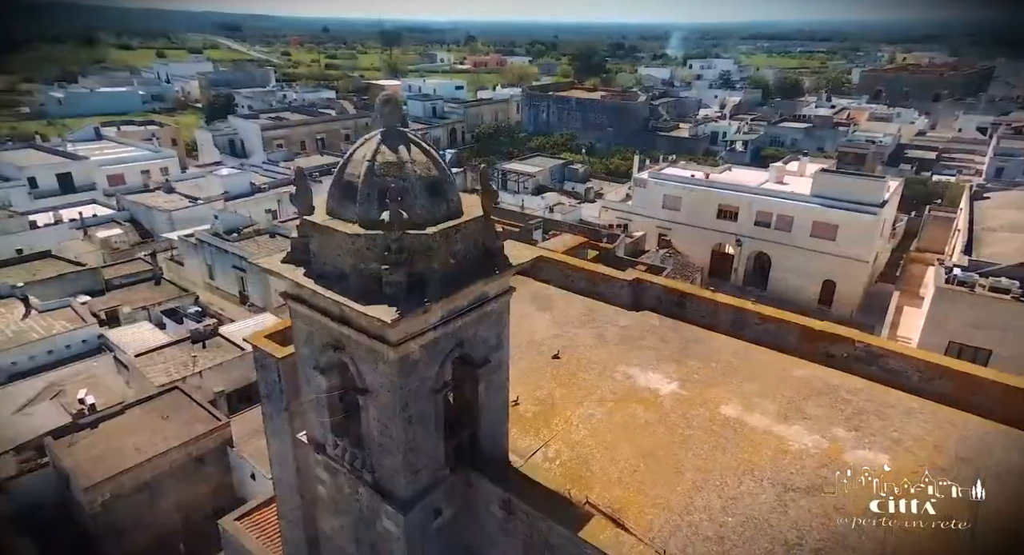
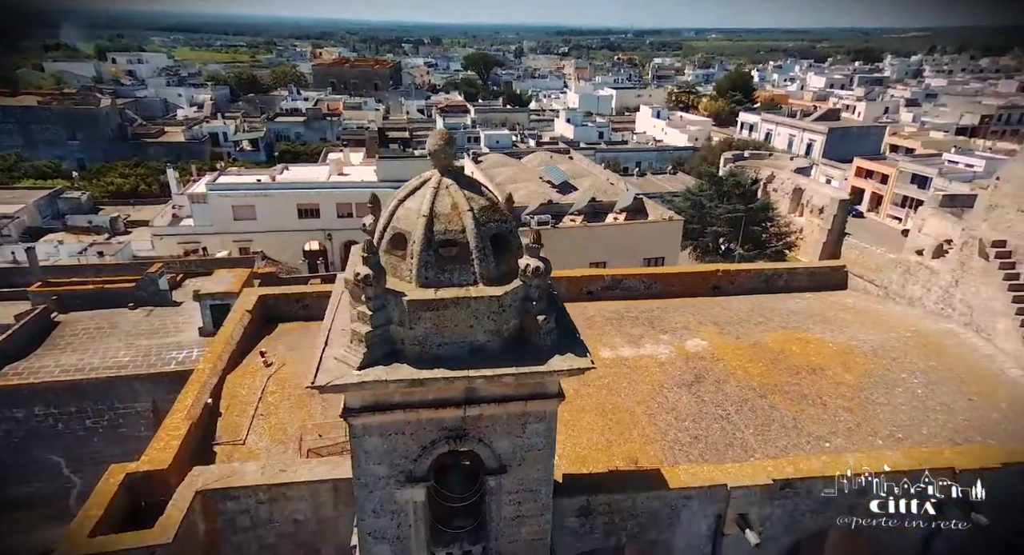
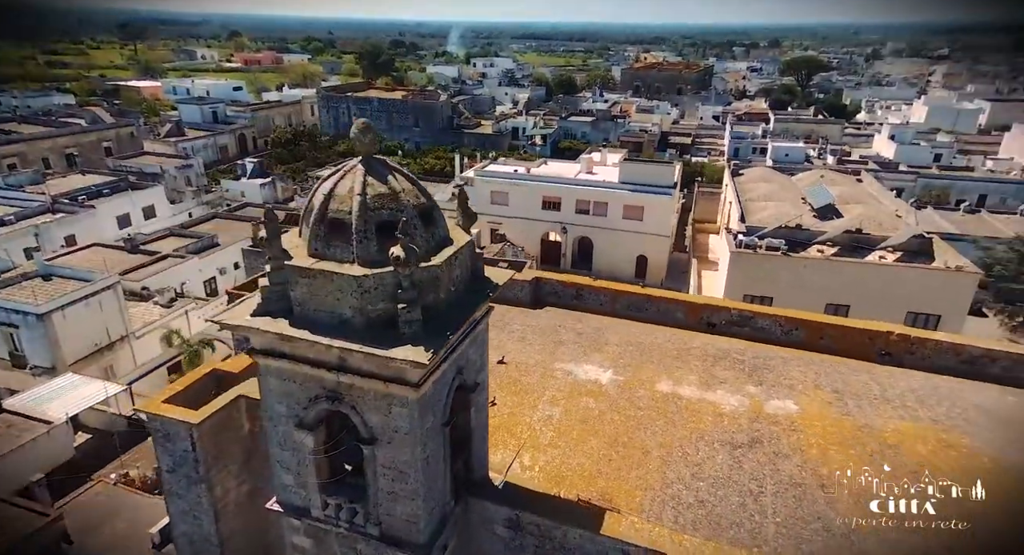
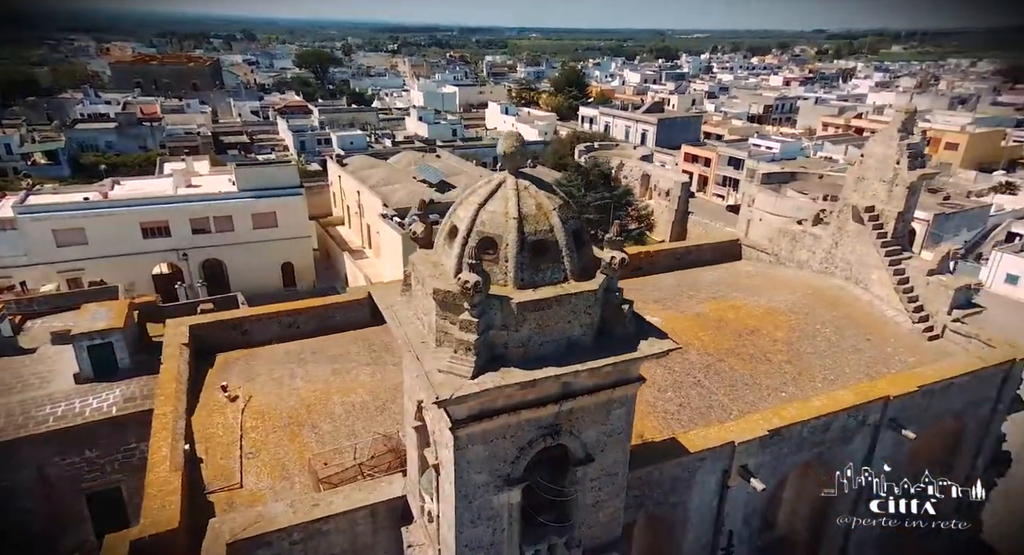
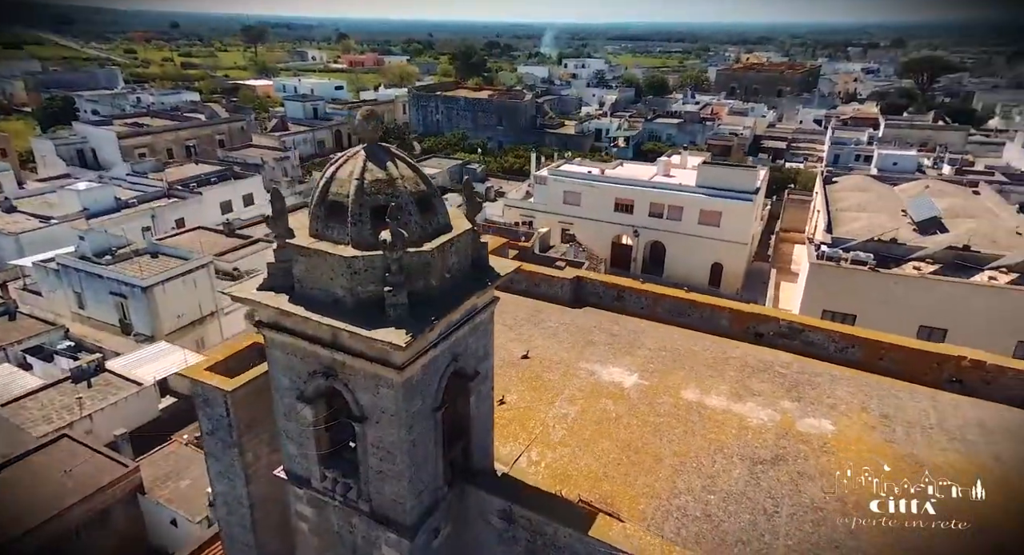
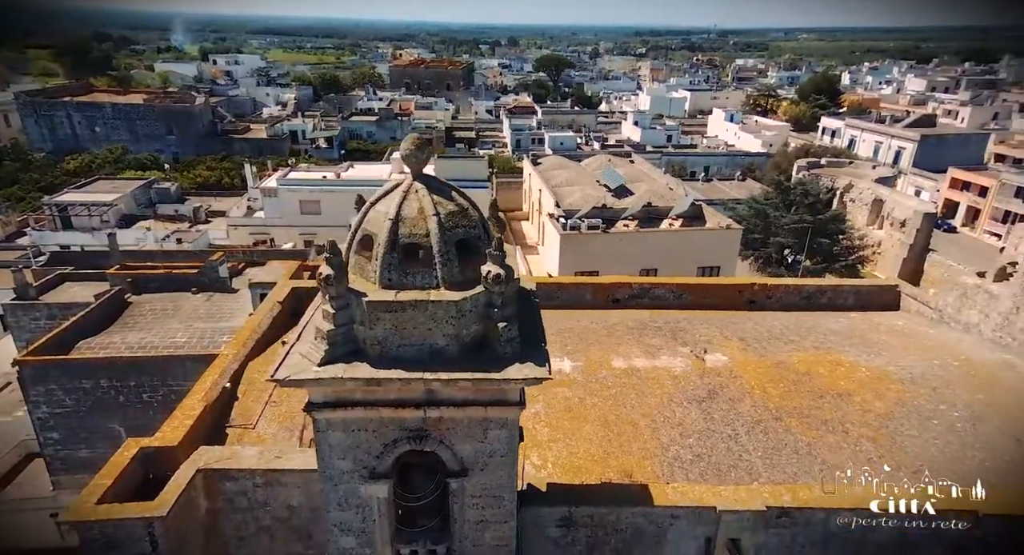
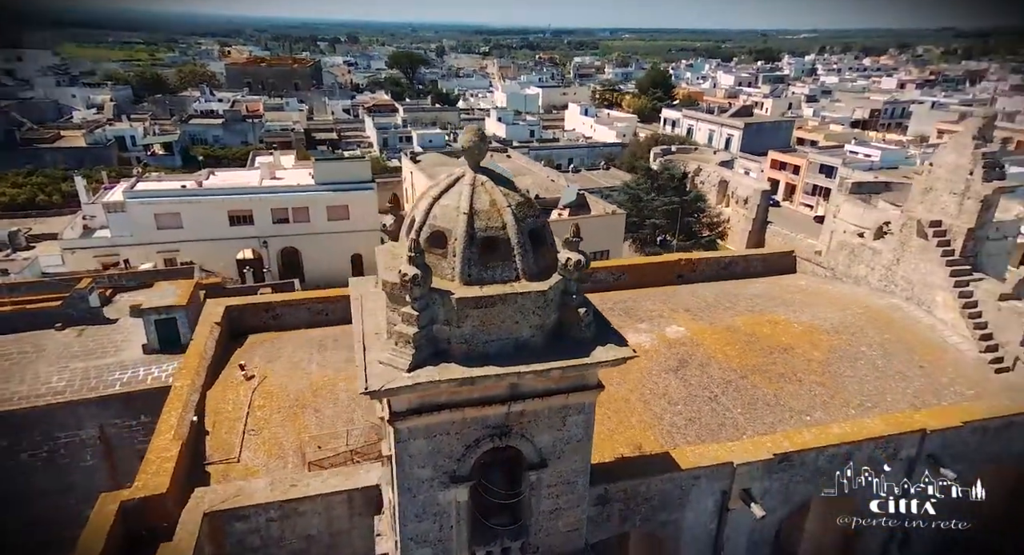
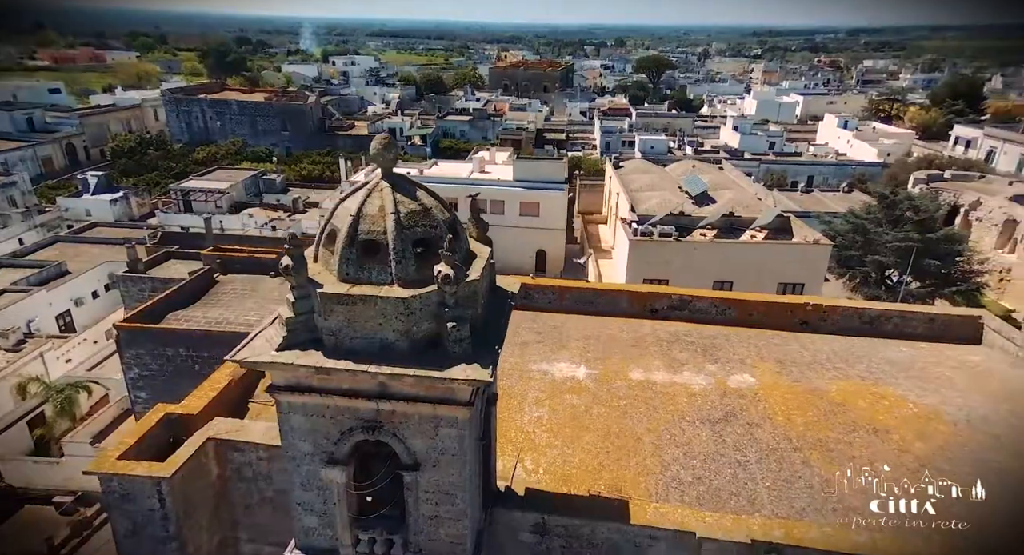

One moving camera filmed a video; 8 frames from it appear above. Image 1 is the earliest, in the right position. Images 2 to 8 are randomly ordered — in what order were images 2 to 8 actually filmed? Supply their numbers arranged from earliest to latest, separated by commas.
5, 3, 8, 6, 2, 7, 4
